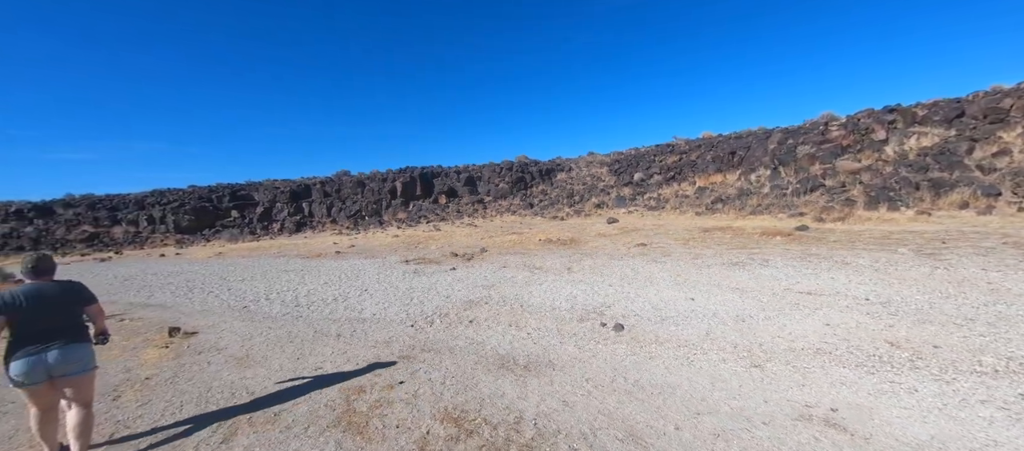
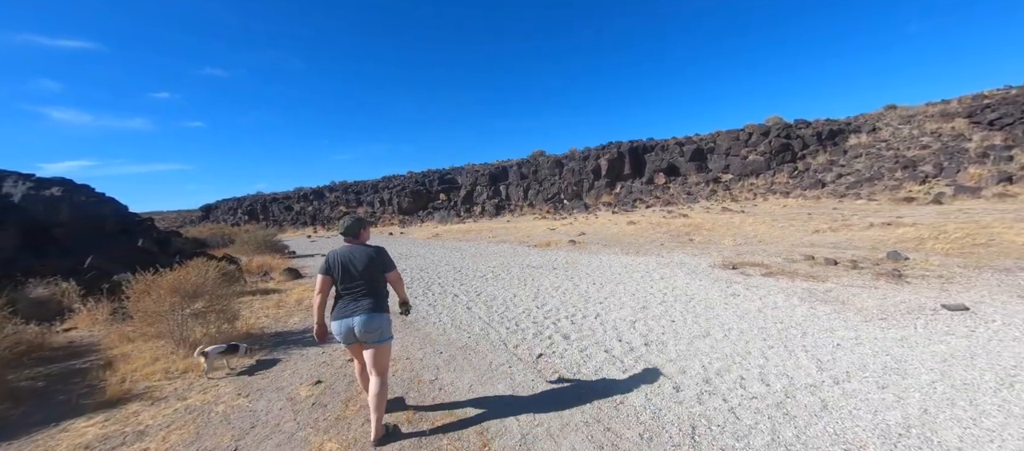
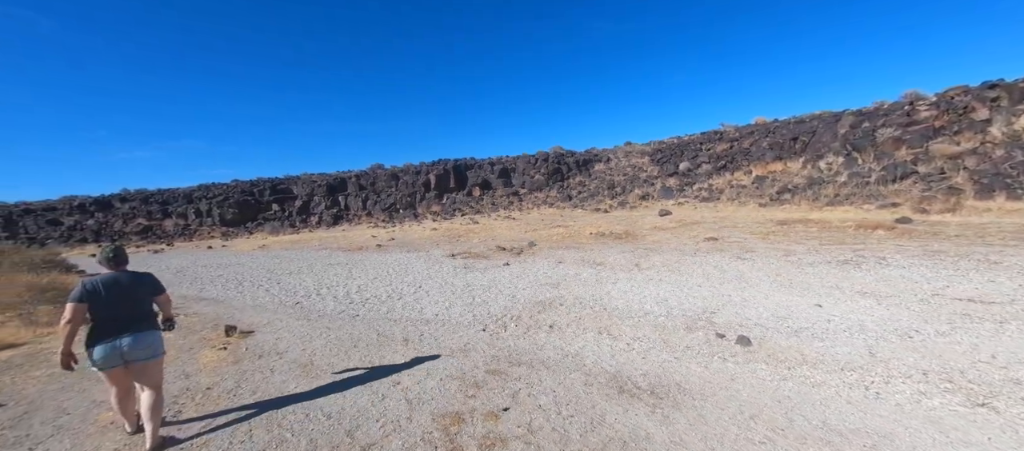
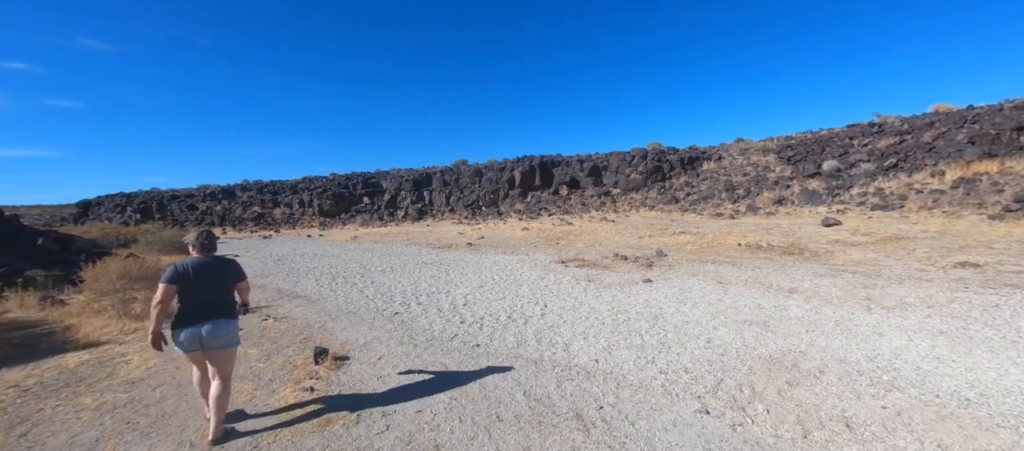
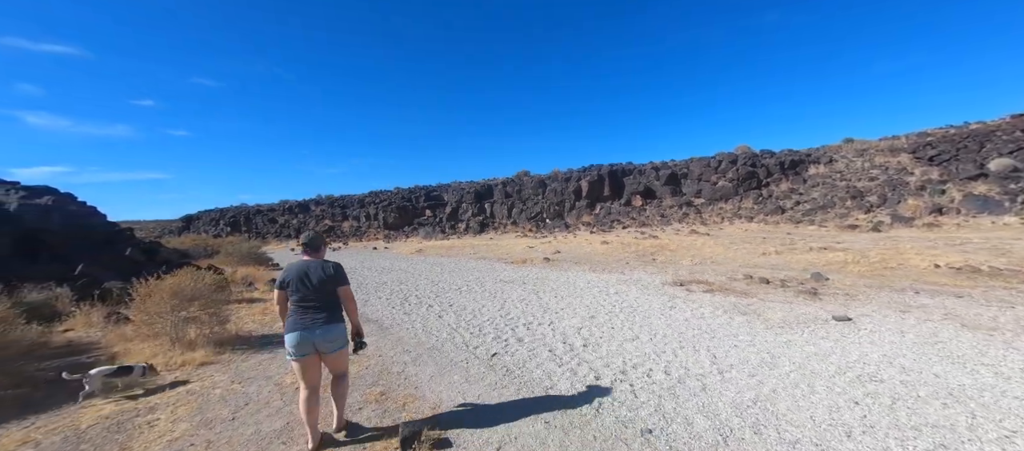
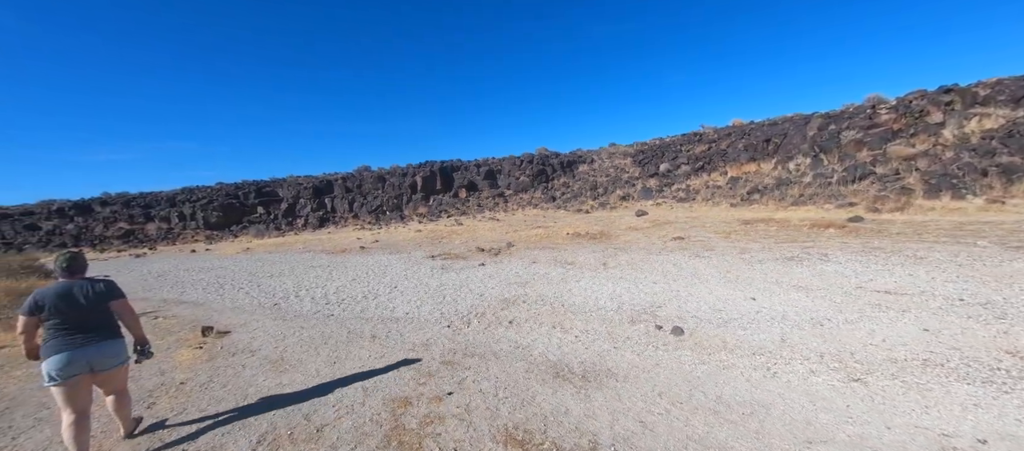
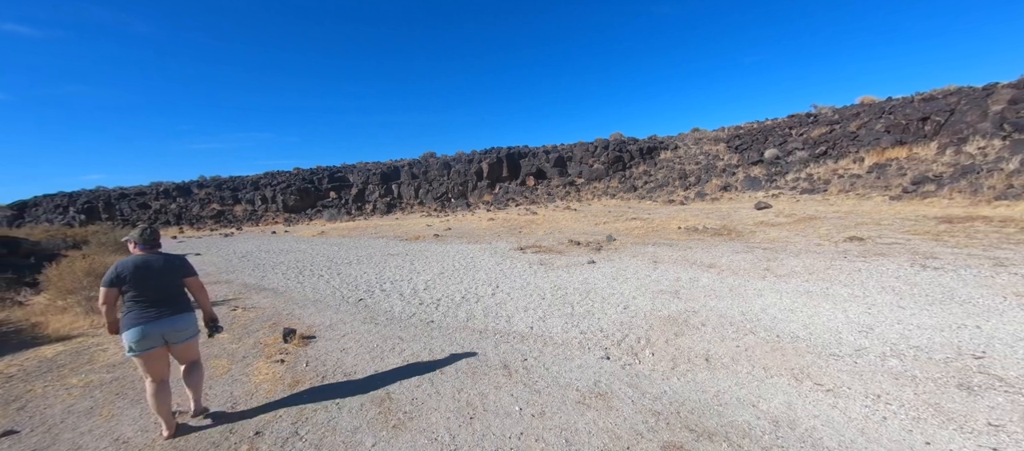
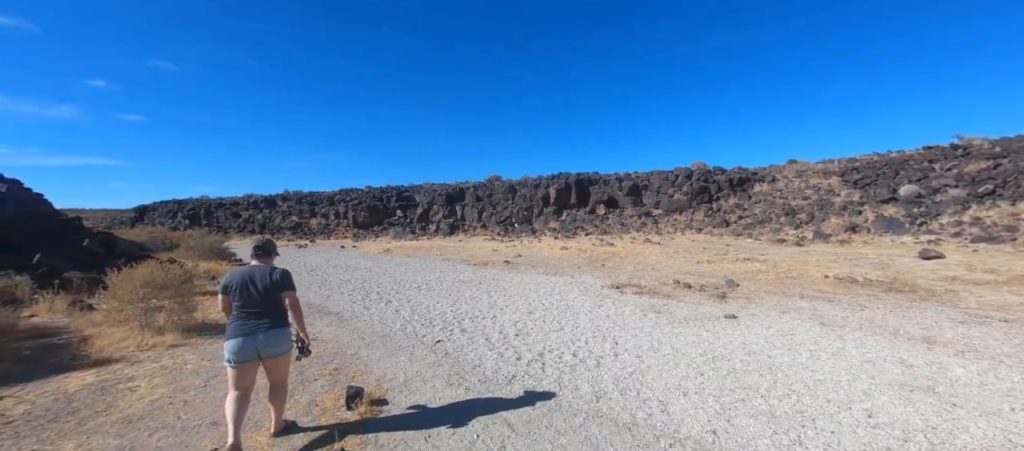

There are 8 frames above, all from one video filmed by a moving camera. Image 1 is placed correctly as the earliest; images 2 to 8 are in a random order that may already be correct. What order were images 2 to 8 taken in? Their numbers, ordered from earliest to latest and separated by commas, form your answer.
6, 3, 7, 4, 8, 5, 2
